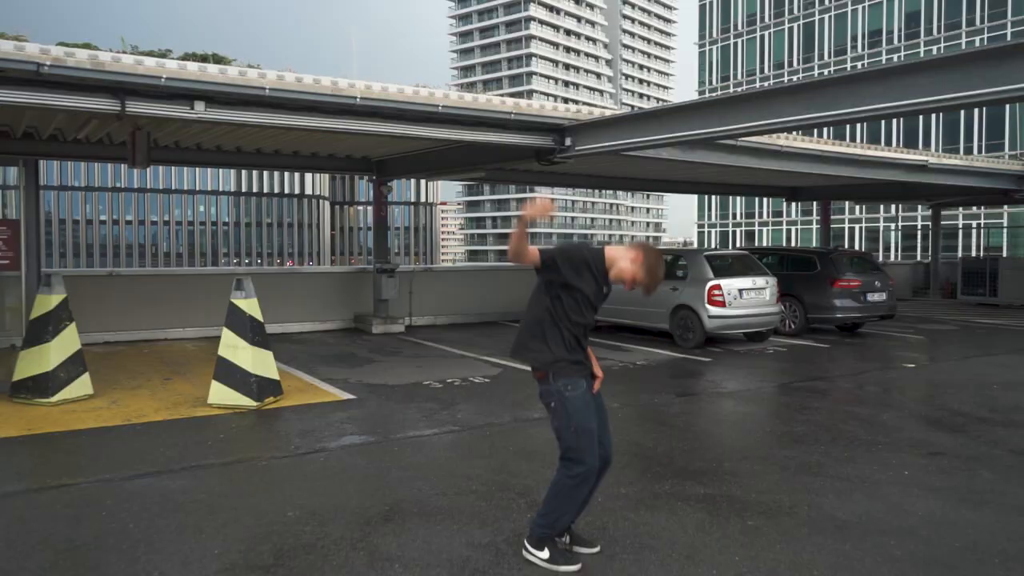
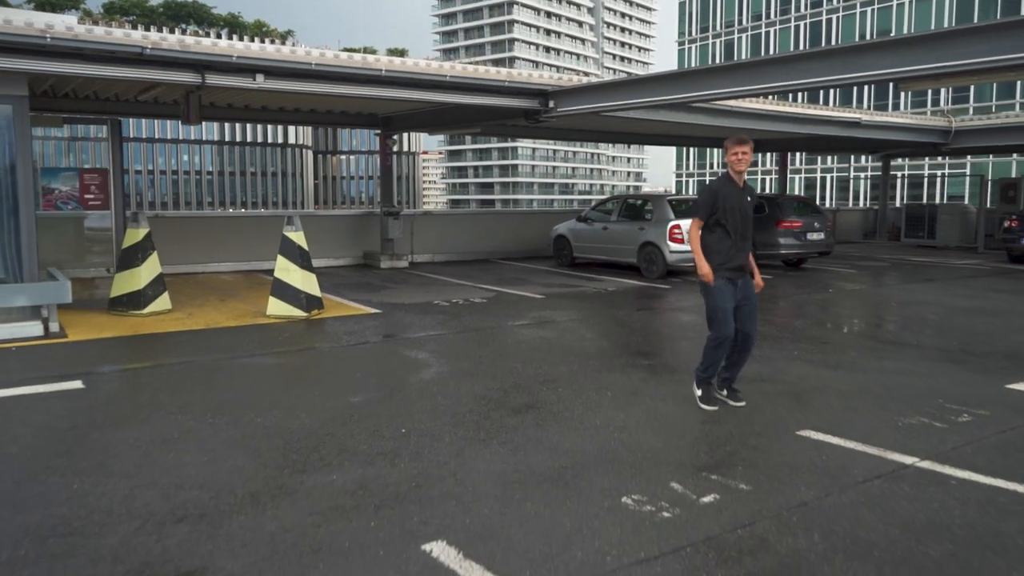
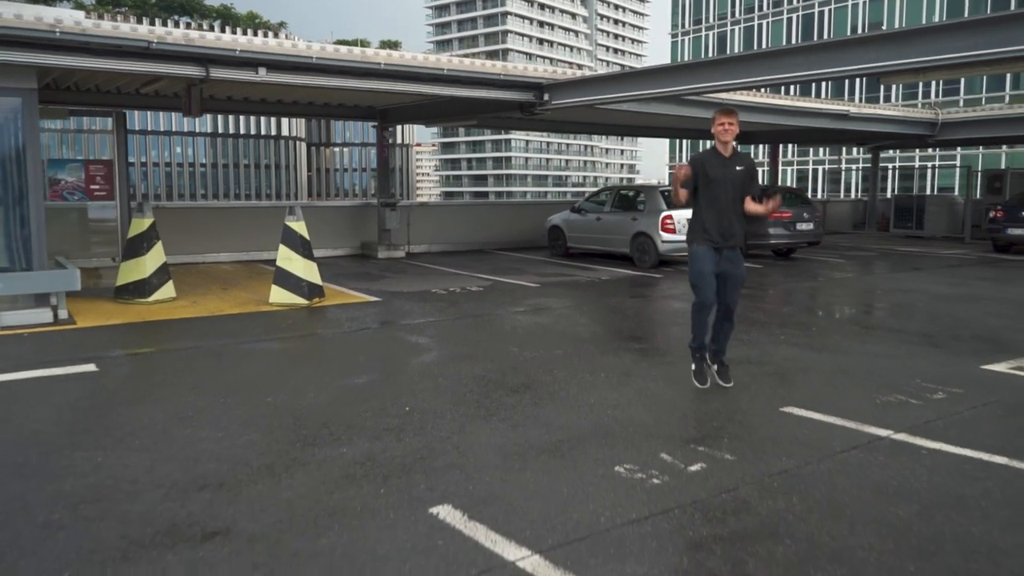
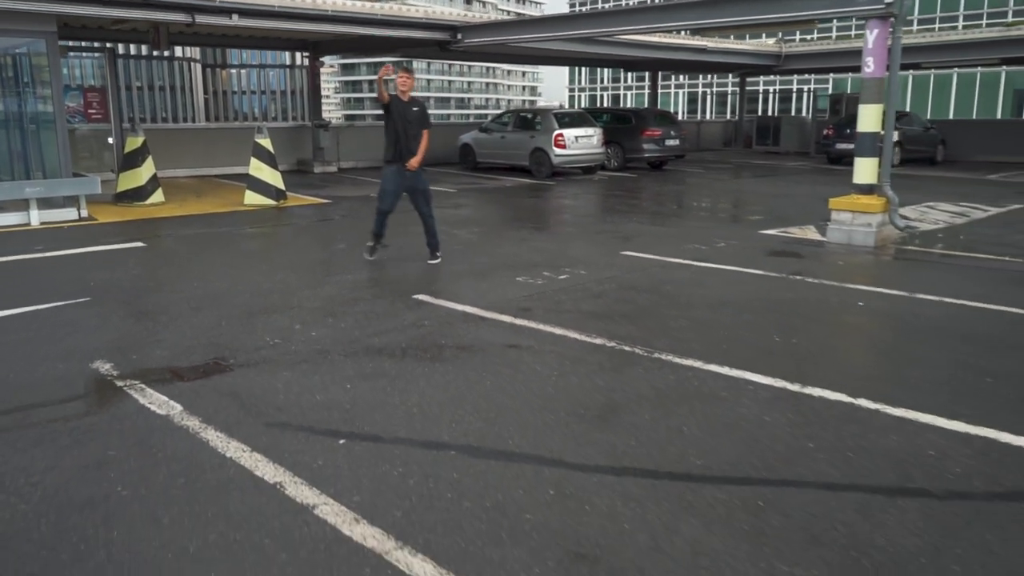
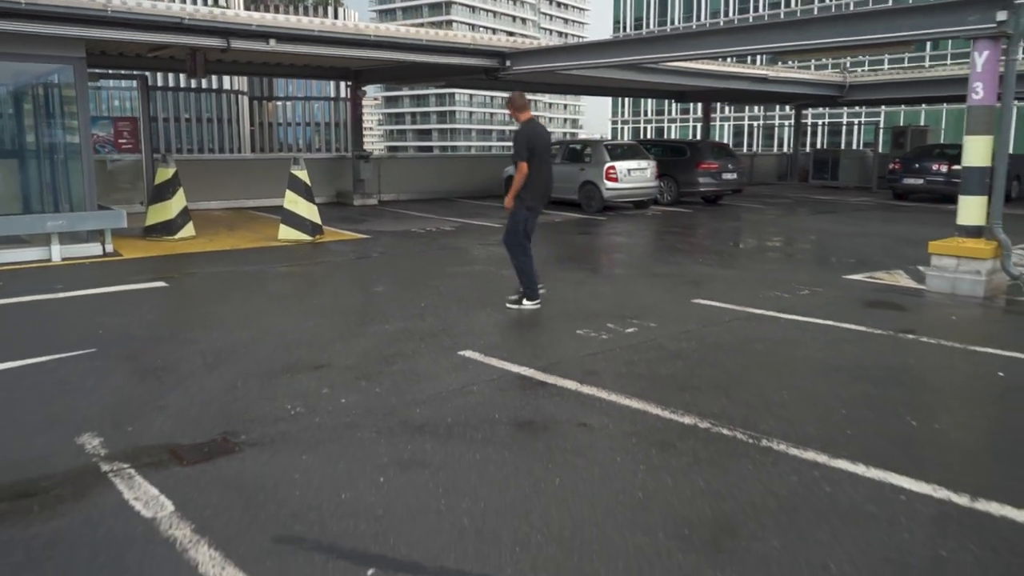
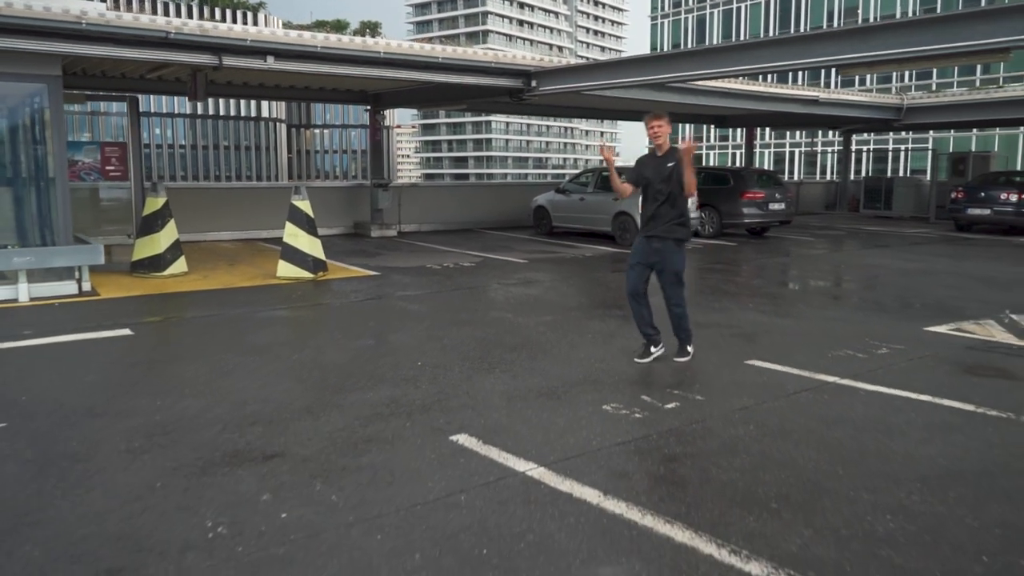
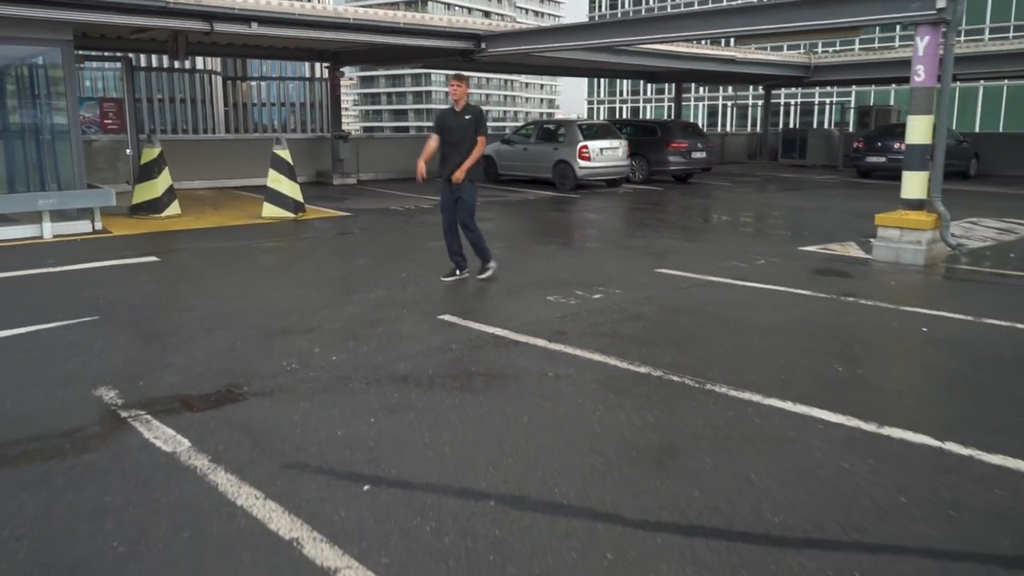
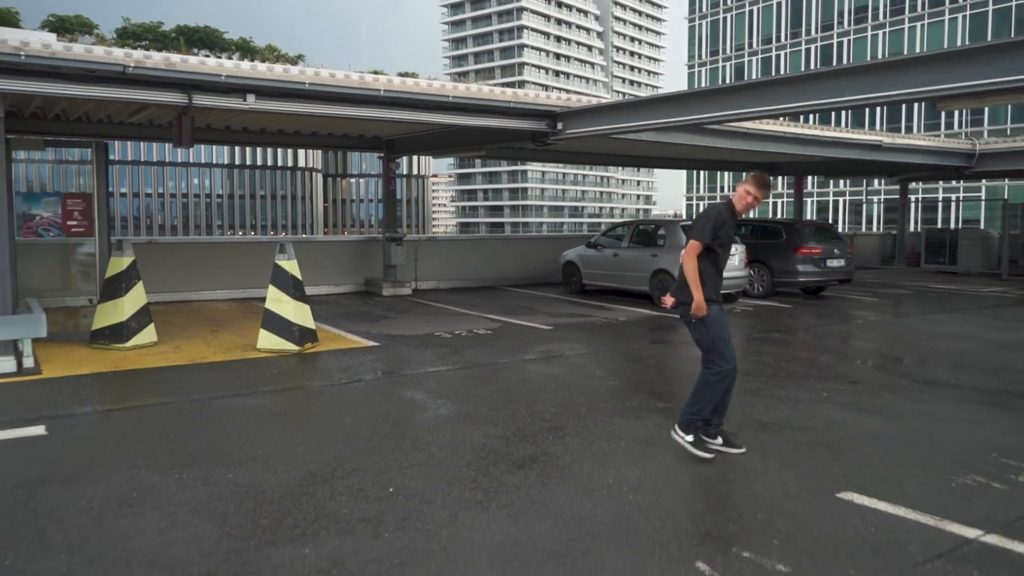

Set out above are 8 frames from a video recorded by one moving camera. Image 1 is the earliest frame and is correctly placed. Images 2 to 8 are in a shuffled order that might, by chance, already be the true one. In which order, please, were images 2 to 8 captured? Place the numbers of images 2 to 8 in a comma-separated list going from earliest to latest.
8, 2, 3, 6, 5, 7, 4
